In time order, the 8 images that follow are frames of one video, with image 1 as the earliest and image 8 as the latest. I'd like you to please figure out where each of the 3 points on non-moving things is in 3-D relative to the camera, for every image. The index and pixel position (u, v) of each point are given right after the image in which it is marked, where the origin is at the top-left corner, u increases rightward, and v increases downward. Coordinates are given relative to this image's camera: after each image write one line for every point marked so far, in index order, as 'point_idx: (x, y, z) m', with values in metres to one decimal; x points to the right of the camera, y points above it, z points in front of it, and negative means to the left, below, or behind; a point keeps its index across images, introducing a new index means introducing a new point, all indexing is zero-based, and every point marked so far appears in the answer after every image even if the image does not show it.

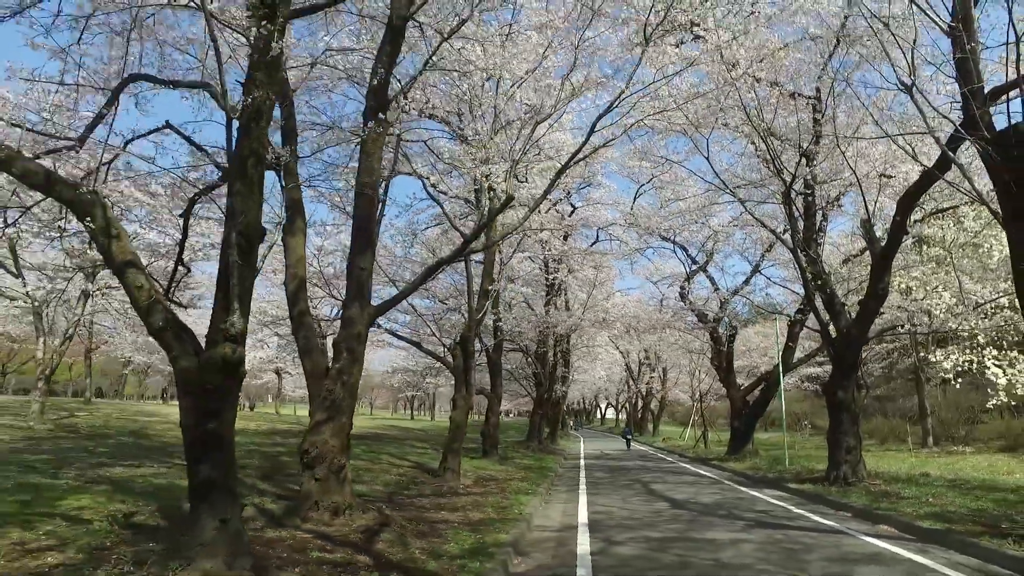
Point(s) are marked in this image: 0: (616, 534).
0: (+1.1, -2.5, +7.0) m
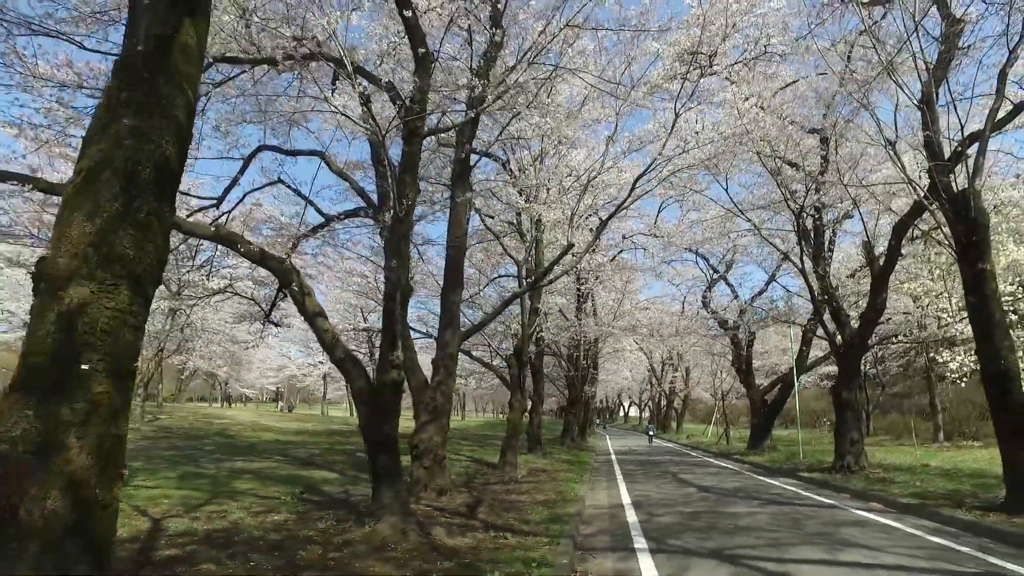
0: (+1.9, -2.9, +8.8) m
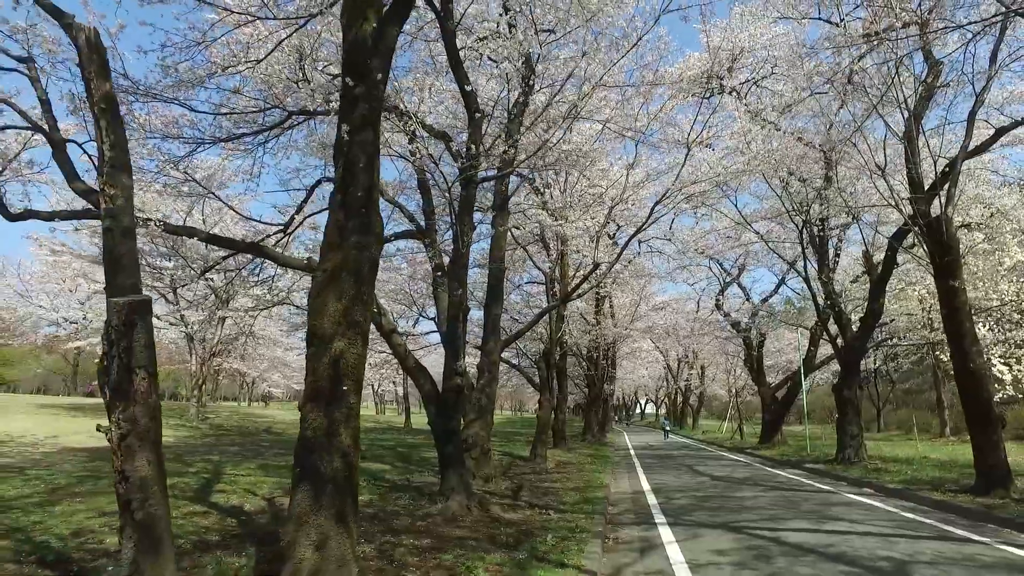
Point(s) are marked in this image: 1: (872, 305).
0: (+2.4, -3.1, +10.1) m
1: (+7.4, -0.4, +14.1) m
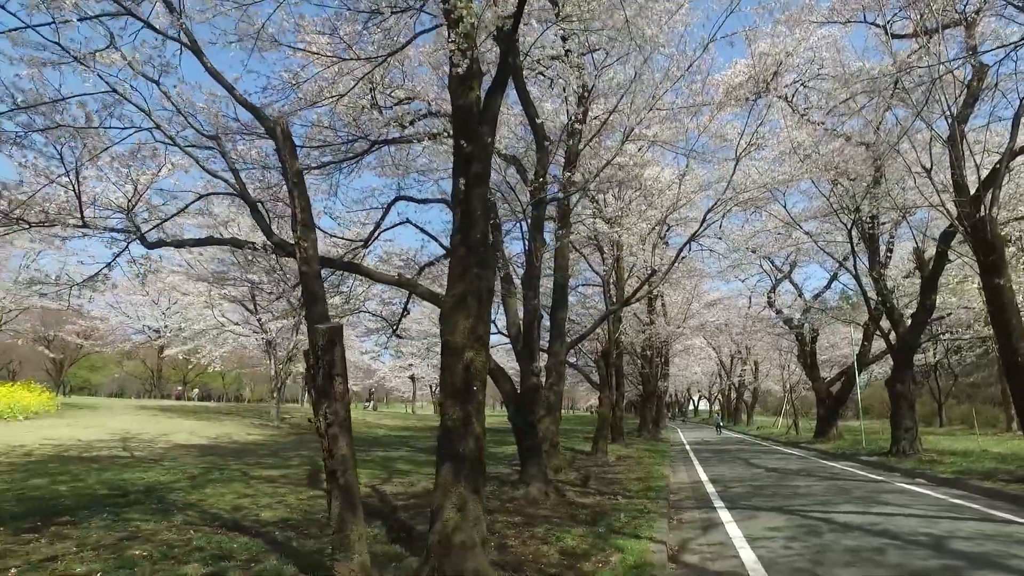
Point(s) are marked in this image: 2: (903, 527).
0: (+3.5, -3.1, +10.8) m
1: (+8.7, -0.3, +14.4) m
2: (+3.7, -2.3, +6.5) m
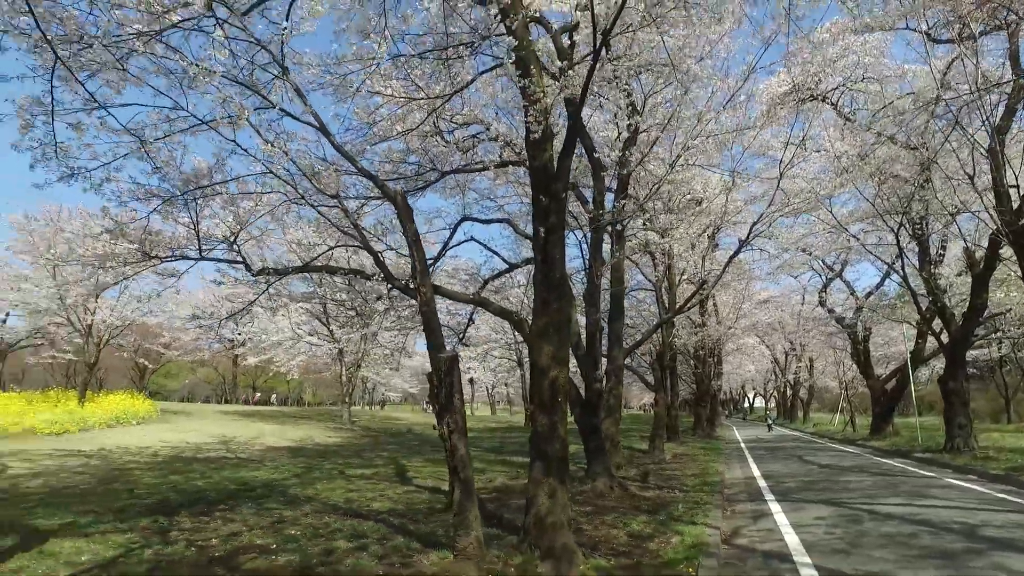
0: (+4.6, -3.2, +11.5) m
1: (+10.0, -0.3, +14.7) m
2: (+4.5, -2.4, +7.2) m
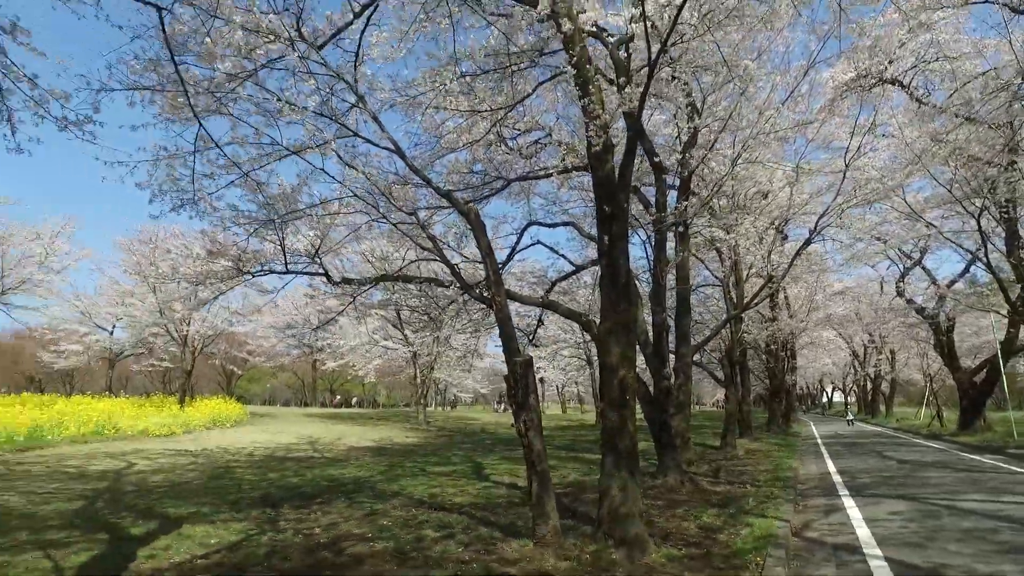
0: (+5.8, -3.1, +11.4) m
1: (+11.4, 0.0, +14.1) m
2: (+5.3, -2.3, +7.1) m
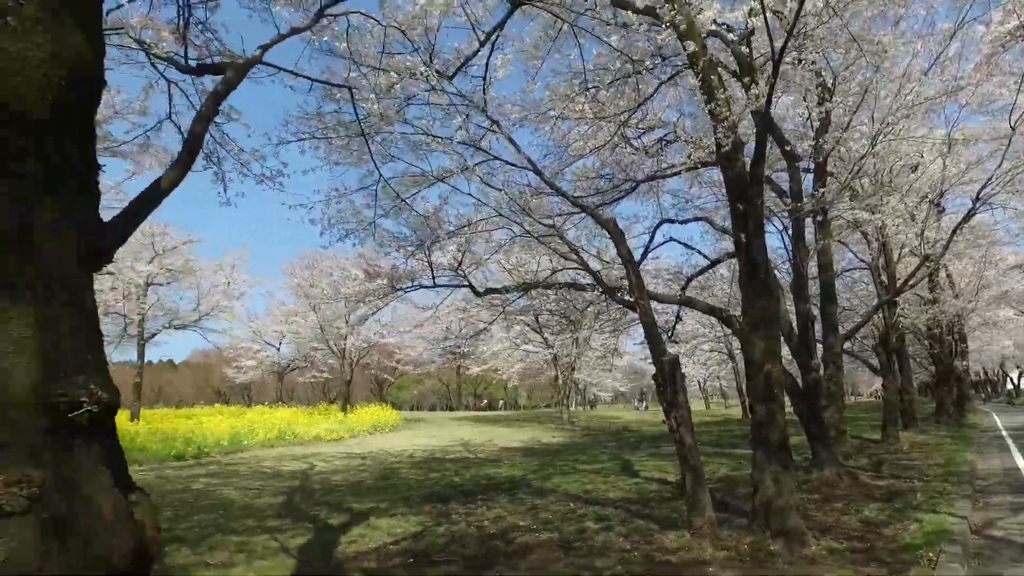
0: (+8.2, -2.7, +10.4) m
1: (+13.9, +0.8, +12.0) m
2: (+6.8, -2.0, +6.3) m
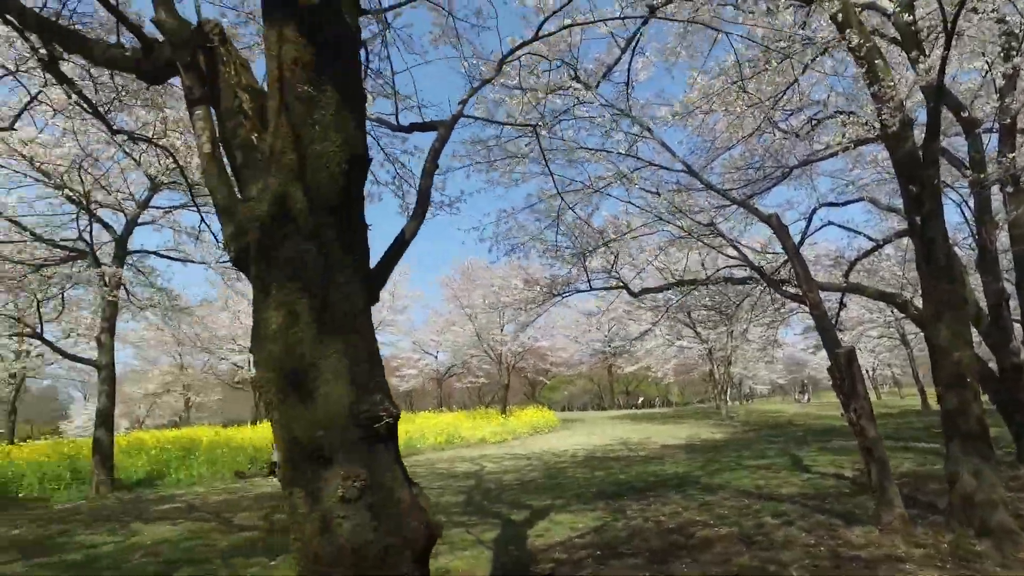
0: (+10.5, -2.1, +8.8) m
1: (+16.2, +1.7, +9.2) m
2: (+8.3, -1.5, +5.0) m
